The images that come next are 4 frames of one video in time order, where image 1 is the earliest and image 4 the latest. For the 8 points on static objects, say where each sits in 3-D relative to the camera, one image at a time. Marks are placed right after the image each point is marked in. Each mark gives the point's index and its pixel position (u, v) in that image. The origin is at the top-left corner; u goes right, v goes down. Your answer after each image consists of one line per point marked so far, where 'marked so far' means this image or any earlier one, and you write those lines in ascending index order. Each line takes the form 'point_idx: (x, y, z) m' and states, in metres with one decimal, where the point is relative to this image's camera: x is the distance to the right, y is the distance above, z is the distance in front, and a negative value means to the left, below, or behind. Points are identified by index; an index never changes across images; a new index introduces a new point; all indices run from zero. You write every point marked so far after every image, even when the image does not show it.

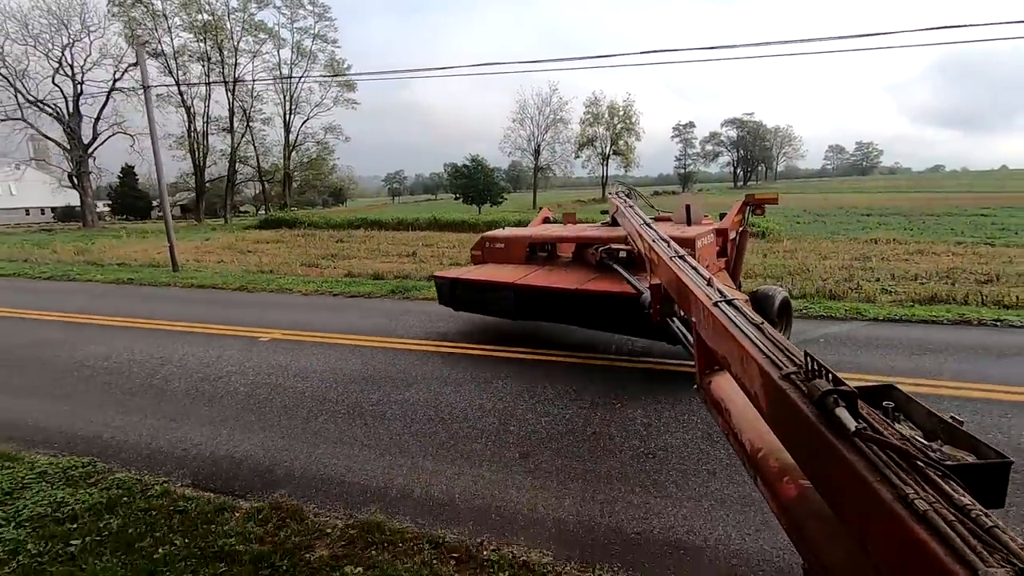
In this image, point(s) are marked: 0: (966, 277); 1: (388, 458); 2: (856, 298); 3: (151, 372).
0: (+11.0, +0.3, +13.1) m
1: (-0.9, -1.3, +4.0) m
2: (+6.4, -0.2, +10.1) m
3: (-4.2, -1.0, +6.2) m
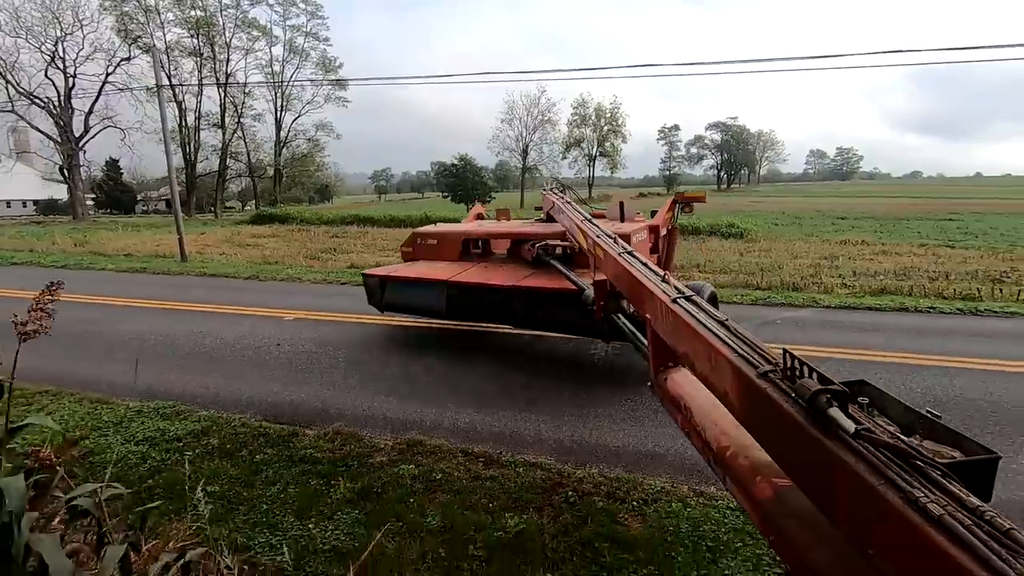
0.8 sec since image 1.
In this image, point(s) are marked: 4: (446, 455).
0: (+10.8, +0.4, +14.4) m
1: (-0.9, -1.1, +5.0) m
2: (+6.3, 0.0, +11.3) m
3: (-4.2, -0.7, +7.1) m
4: (-0.5, -1.2, +3.9) m
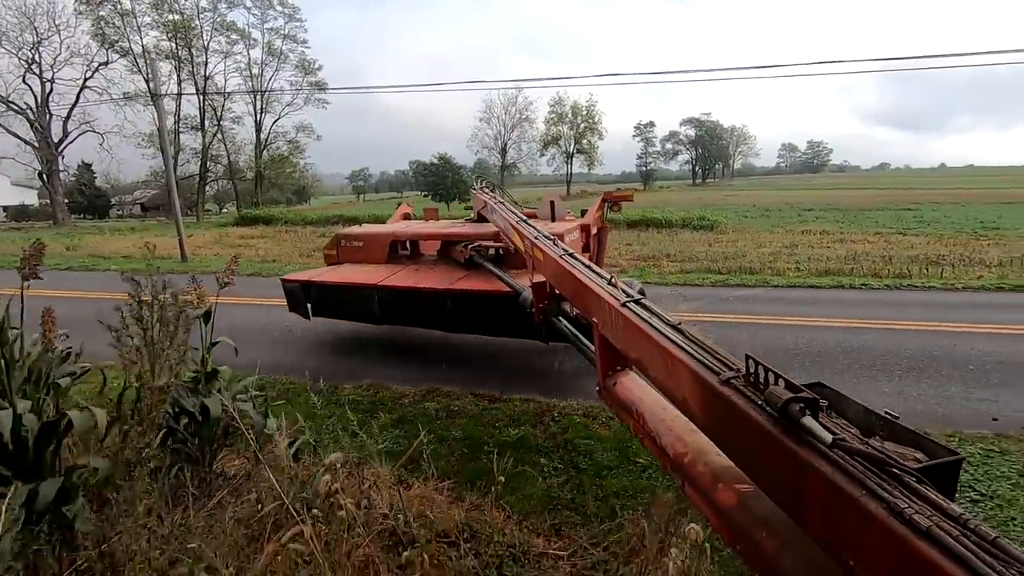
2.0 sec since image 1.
0: (+10.3, +0.9, +15.9) m
1: (-0.9, -0.9, +6.1) m
2: (+6.0, +0.4, +12.6) m
3: (-4.3, -0.6, +8.1) m
4: (-0.5, -1.0, +5.0) m
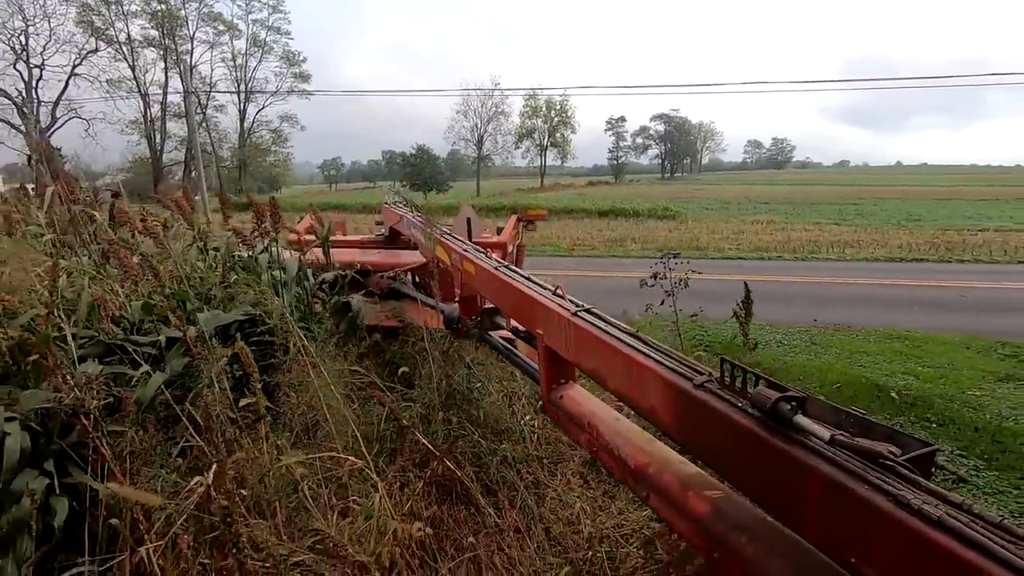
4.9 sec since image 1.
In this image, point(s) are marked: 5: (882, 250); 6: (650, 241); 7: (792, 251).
0: (+9.9, +1.6, +19.0) m
1: (-0.8, -0.2, +8.7) m
2: (+5.8, +1.1, +15.6) m
3: (-4.3, +0.1, +10.5) m
4: (-0.3, -0.4, +7.7) m
5: (+11.1, +1.1, +15.9) m
6: (+4.9, +1.7, +18.9) m
7: (+8.2, +1.1, +15.5) m
